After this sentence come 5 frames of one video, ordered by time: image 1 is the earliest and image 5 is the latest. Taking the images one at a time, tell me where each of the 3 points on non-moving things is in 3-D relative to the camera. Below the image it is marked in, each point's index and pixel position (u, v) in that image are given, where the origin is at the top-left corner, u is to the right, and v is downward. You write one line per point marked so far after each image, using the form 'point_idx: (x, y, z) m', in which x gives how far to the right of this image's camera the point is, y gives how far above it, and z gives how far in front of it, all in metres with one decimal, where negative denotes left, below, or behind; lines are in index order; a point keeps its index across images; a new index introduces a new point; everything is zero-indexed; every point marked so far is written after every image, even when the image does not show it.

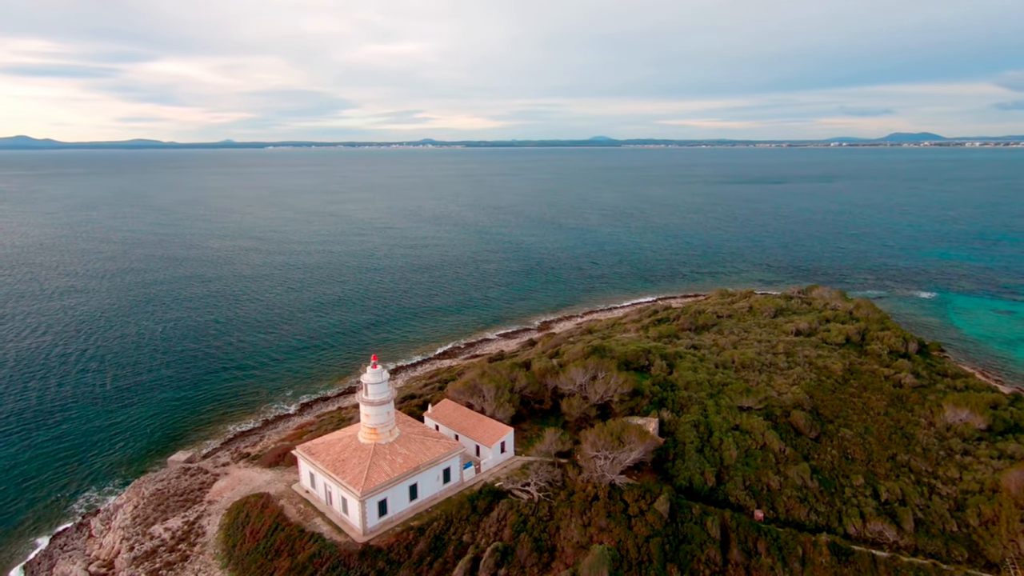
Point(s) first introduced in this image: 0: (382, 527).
0: (-4.4, -8.1, +19.2) m
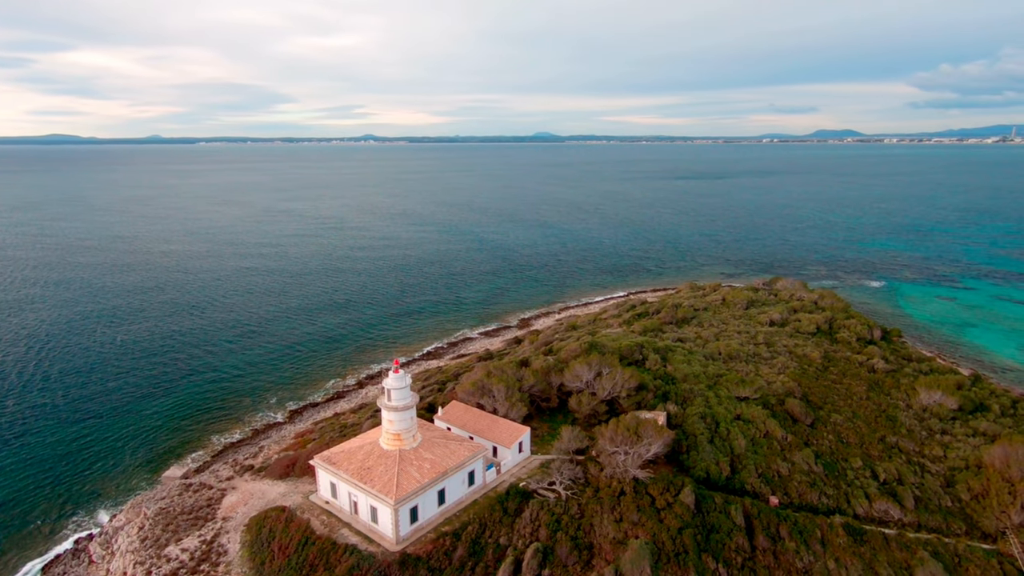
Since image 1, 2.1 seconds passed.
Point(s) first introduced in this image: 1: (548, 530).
0: (-3.2, -8.2, +18.8) m
1: (+1.3, -8.2, +19.4) m
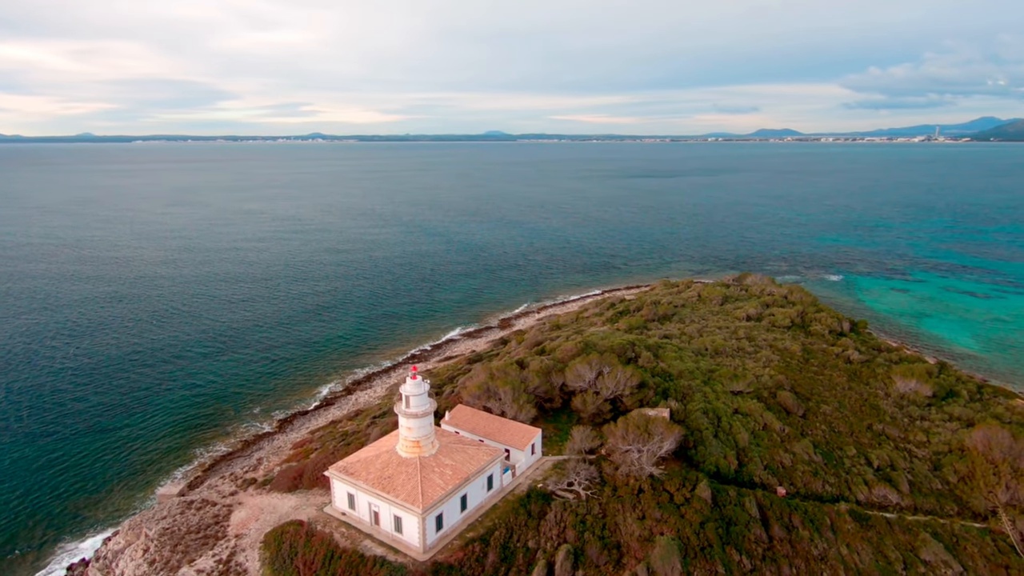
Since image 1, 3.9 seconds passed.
0: (-2.3, -8.3, +18.6) m
1: (+2.2, -8.3, +19.4) m
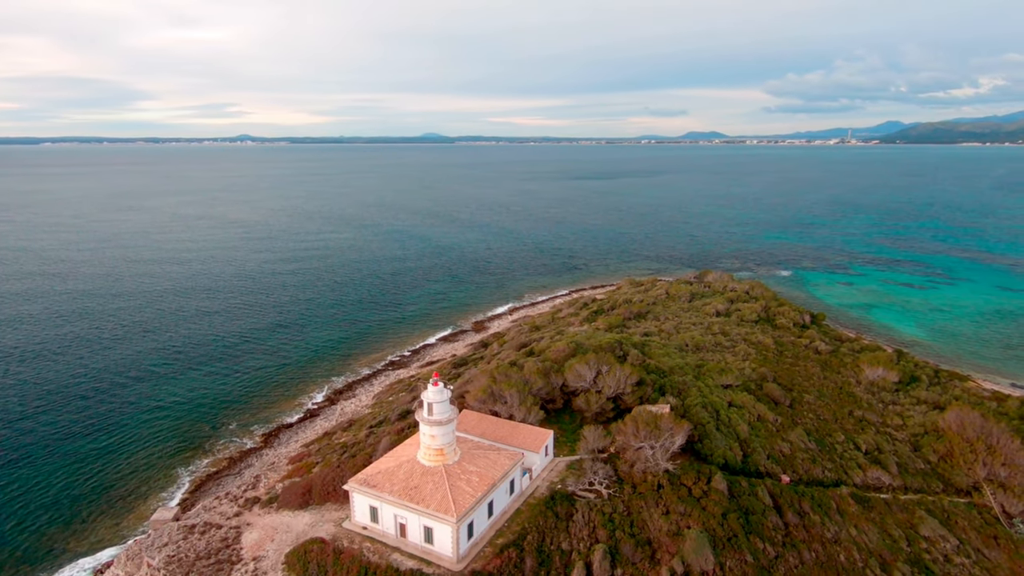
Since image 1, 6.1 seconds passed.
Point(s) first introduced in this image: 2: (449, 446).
0: (-1.2, -8.4, +18.2) m
1: (+3.2, -8.3, +19.5) m
2: (-2.2, -5.5, +19.7) m
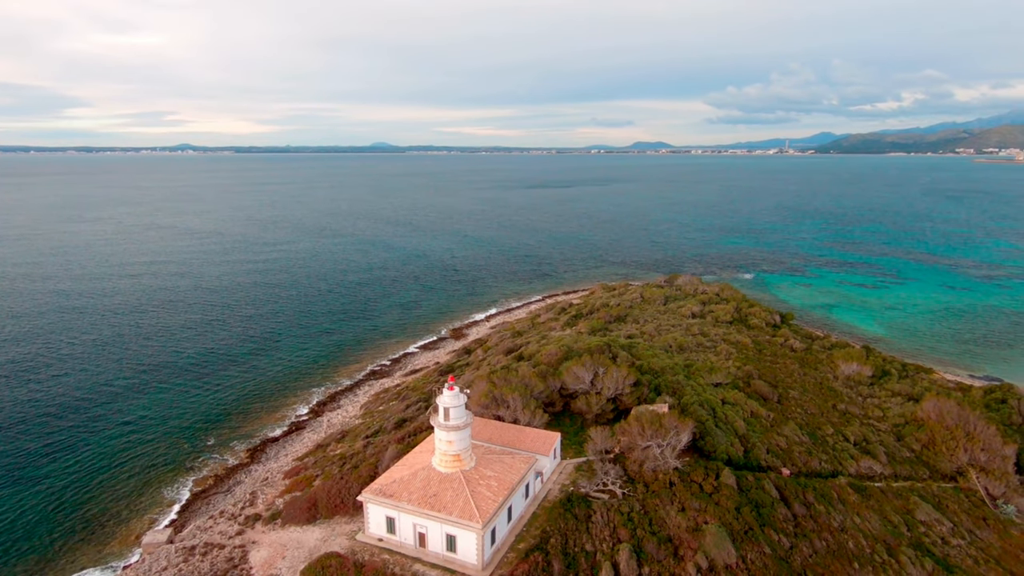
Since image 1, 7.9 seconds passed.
0: (-0.5, -8.5, +17.9) m
1: (+3.8, -8.3, +19.5) m
2: (-1.6, -5.6, +19.3) m
